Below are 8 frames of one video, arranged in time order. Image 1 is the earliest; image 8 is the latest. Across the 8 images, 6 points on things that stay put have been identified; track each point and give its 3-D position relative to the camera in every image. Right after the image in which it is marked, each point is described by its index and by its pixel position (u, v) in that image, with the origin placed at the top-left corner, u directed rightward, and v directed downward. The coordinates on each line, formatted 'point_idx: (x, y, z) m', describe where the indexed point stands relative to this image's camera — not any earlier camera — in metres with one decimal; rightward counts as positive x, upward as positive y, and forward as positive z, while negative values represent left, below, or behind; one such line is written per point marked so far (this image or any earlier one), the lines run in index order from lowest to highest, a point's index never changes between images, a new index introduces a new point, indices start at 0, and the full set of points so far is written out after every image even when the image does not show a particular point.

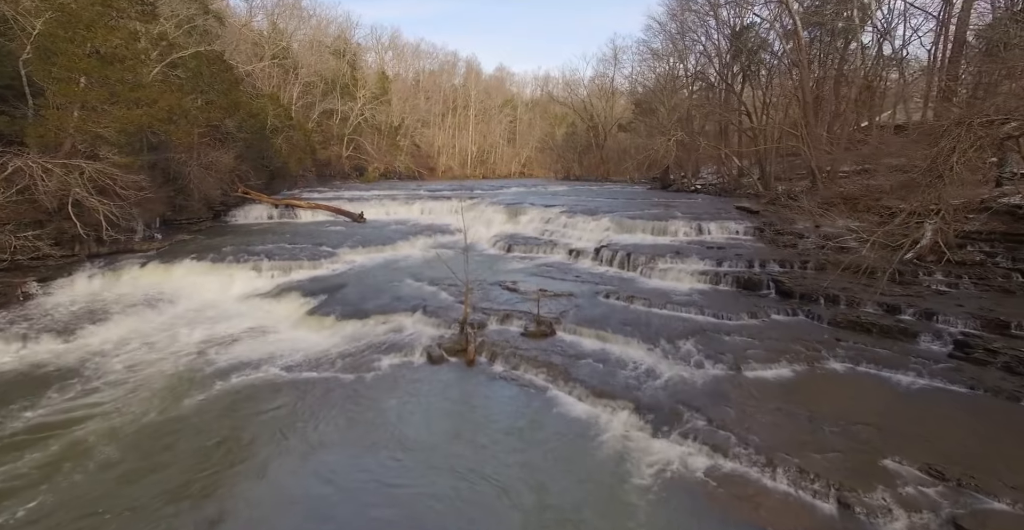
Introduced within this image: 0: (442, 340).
0: (-1.2, -1.2, +8.7) m
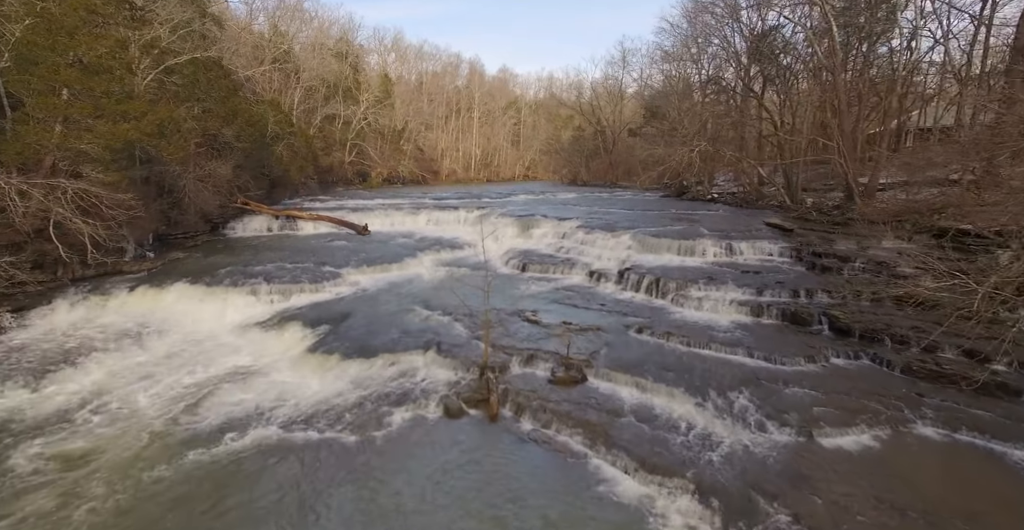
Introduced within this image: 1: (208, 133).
0: (-0.8, -1.8, +7.7) m
1: (-10.4, +4.5, +18.0) m
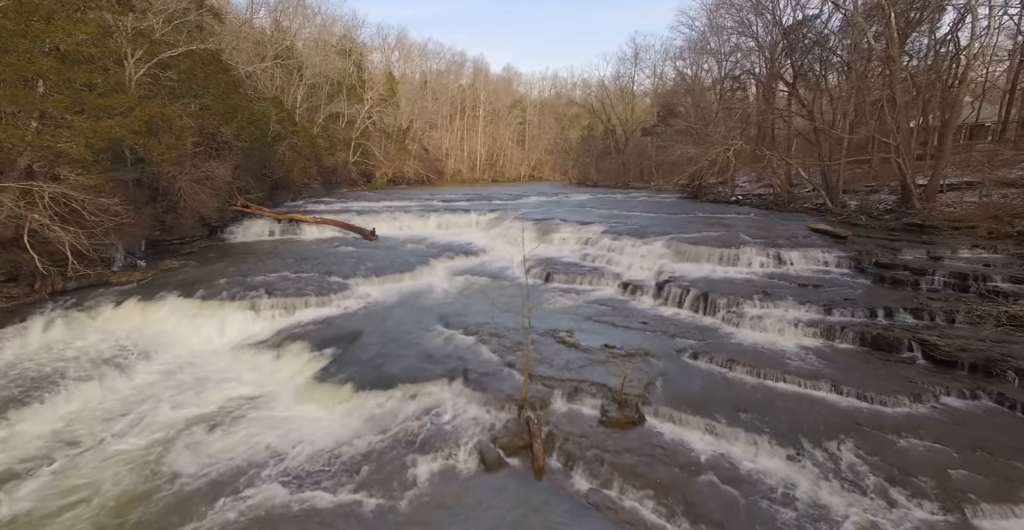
0: (-0.2, -2.0, +6.5) m
1: (-9.8, +4.2, +16.8) m
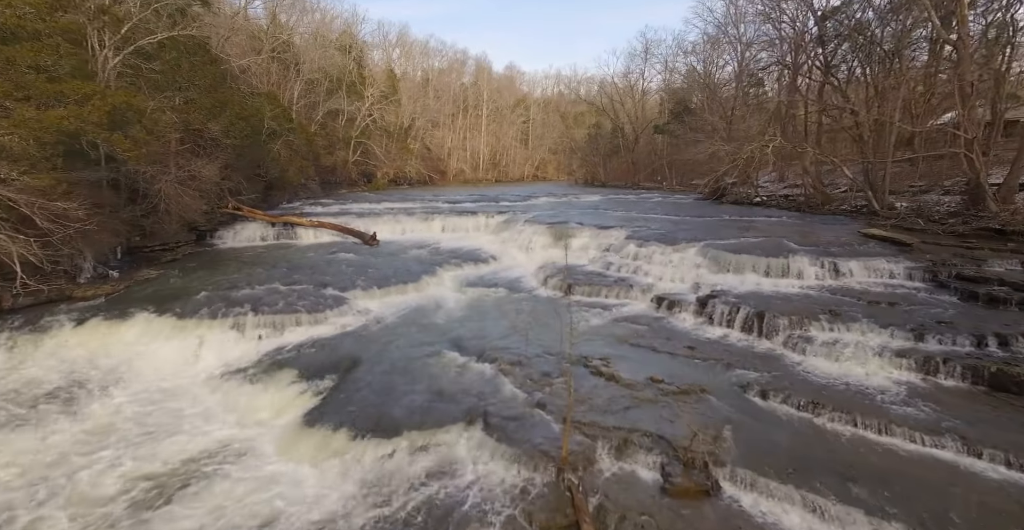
0: (+0.1, -2.2, +5.1) m
1: (-9.4, +4.0, +15.4) m
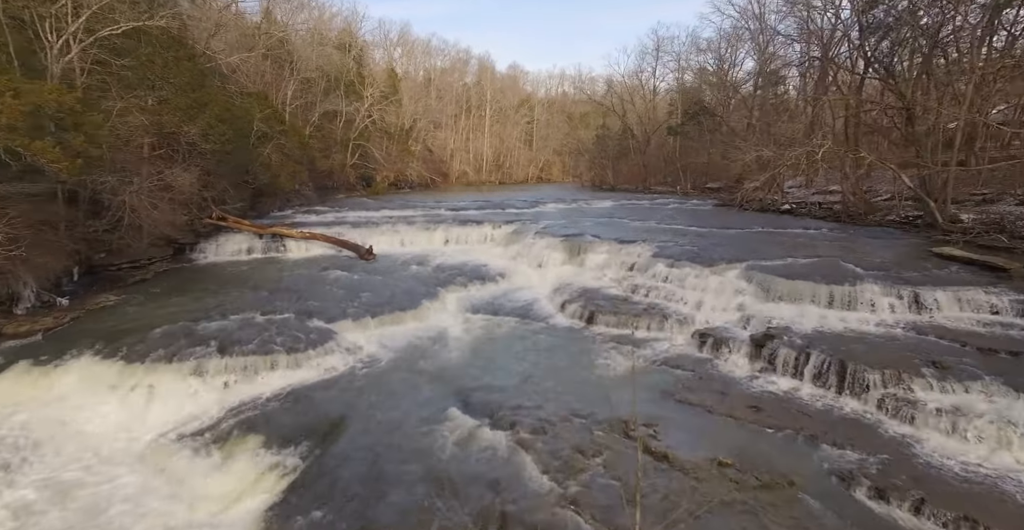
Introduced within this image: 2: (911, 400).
0: (+0.4, -2.8, +3.4) m
1: (-9.1, +3.5, +13.7) m
2: (+4.7, -1.6, +6.1) m
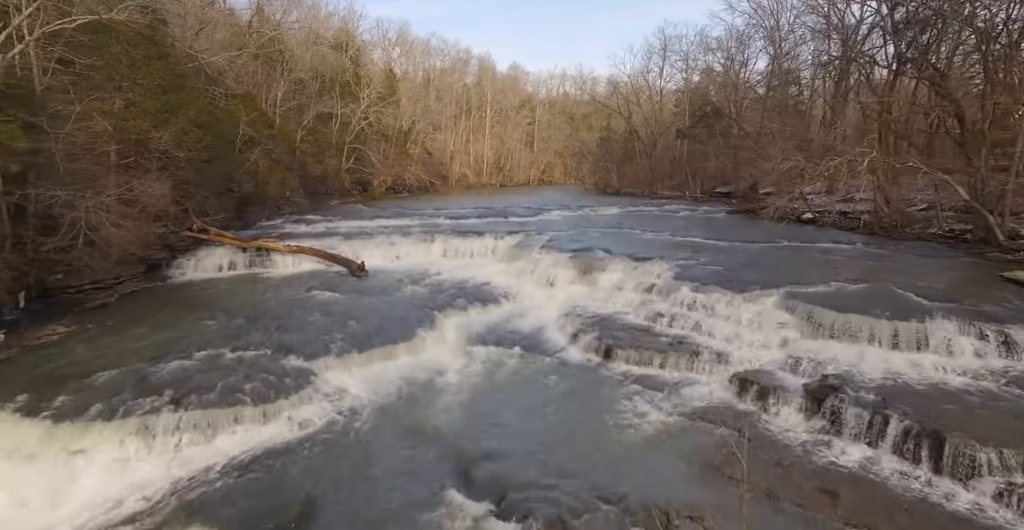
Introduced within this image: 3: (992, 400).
0: (+0.5, -3.2, +2.0) m
1: (-9.0, +3.0, +12.4) m
2: (+4.8, -2.1, +4.8) m
3: (+5.5, -1.6, +6.0) m
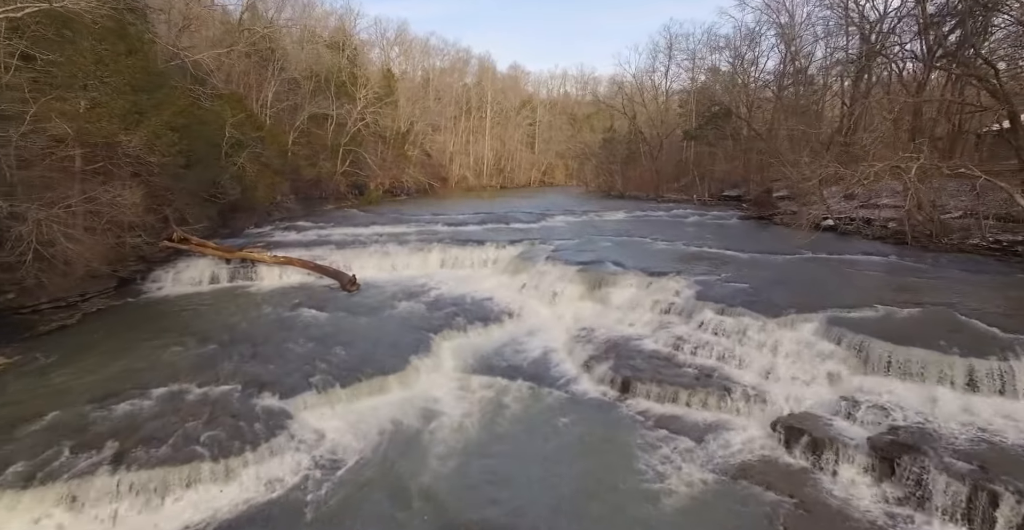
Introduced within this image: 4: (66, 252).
0: (+0.6, -3.6, +0.9) m
1: (-8.9, +2.6, +11.2) m
2: (+4.9, -2.4, +3.6) m
3: (+5.6, -1.9, +4.9) m
4: (-9.1, +0.3, +10.8) m
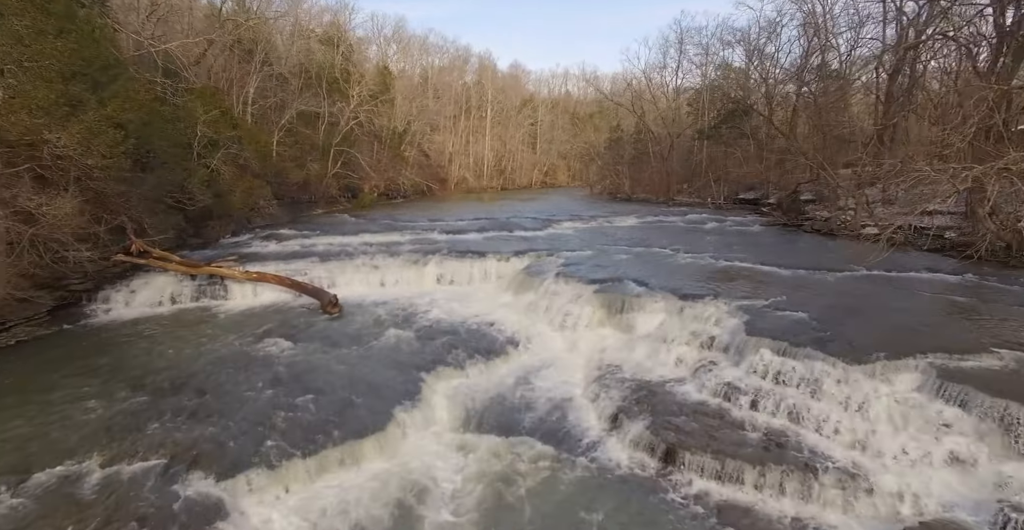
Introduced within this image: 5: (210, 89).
0: (+0.7, -4.0, -1.1) m
1: (-8.8, +2.2, +9.3) m
2: (+5.0, -2.8, +1.6) m
3: (+5.7, -2.3, +2.9) m
4: (-9.0, -0.2, +8.8) m
5: (-10.7, +6.3, +18.6) m
